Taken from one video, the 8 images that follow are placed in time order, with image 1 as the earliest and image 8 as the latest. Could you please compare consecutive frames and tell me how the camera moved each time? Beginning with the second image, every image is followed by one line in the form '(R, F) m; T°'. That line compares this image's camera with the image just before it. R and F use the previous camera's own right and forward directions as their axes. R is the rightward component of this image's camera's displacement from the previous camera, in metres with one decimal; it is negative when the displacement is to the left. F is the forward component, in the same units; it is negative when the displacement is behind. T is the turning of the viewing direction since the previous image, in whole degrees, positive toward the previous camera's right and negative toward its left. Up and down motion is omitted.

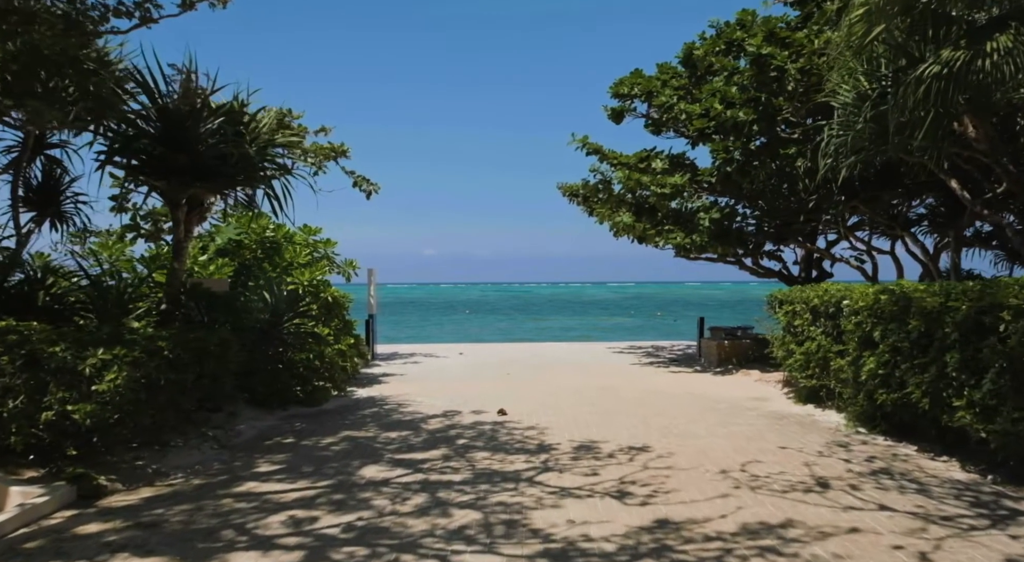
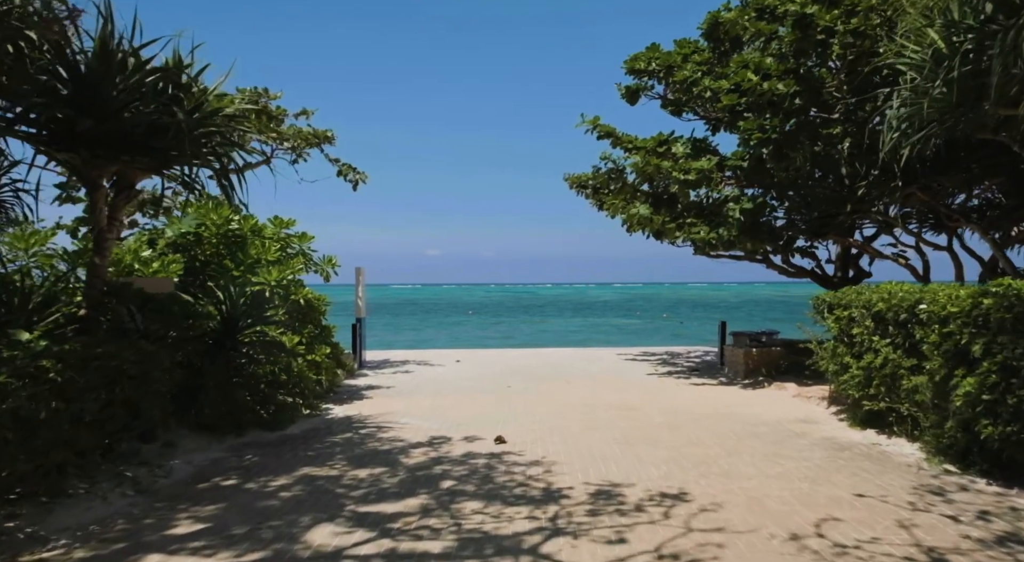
(0.0, +1.6) m; 0°
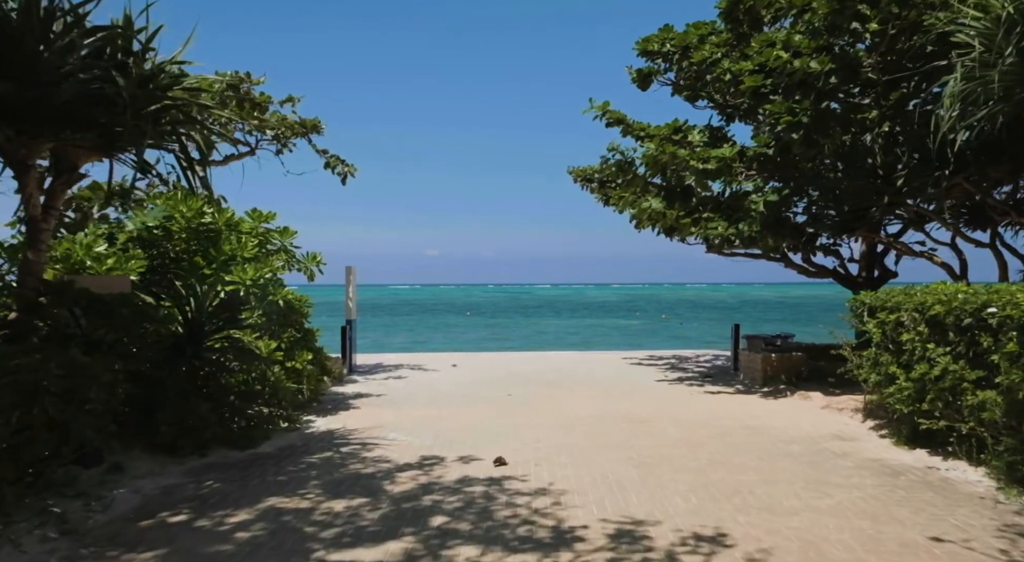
(0.0, +1.0) m; 0°
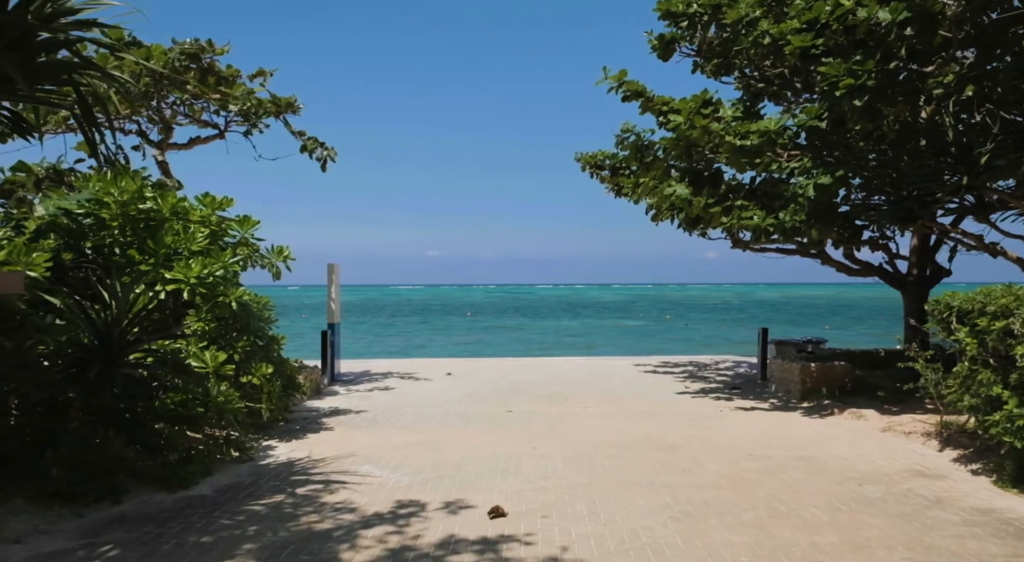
(0.0, +1.6) m; 0°
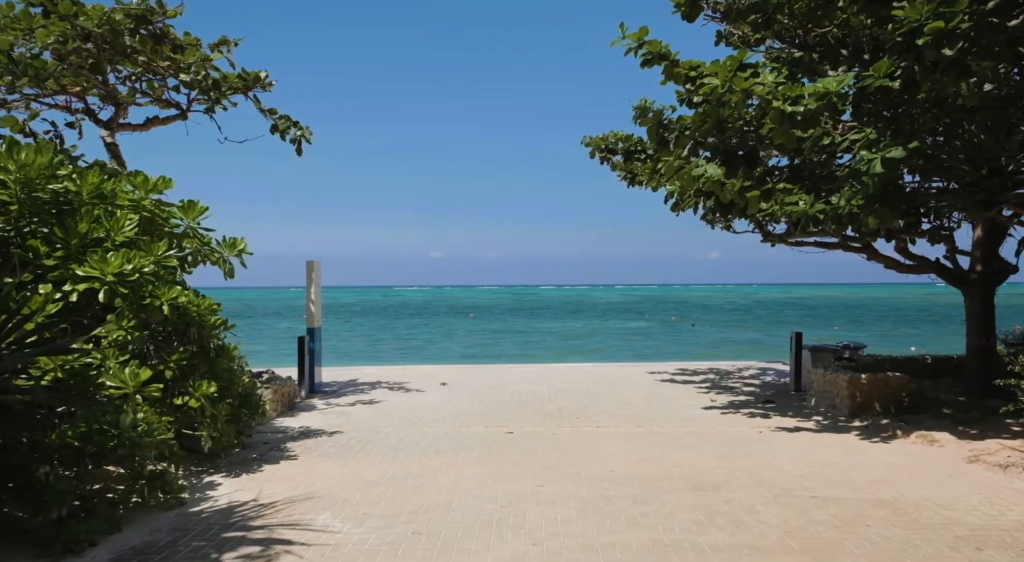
(0.0, +1.5) m; 0°
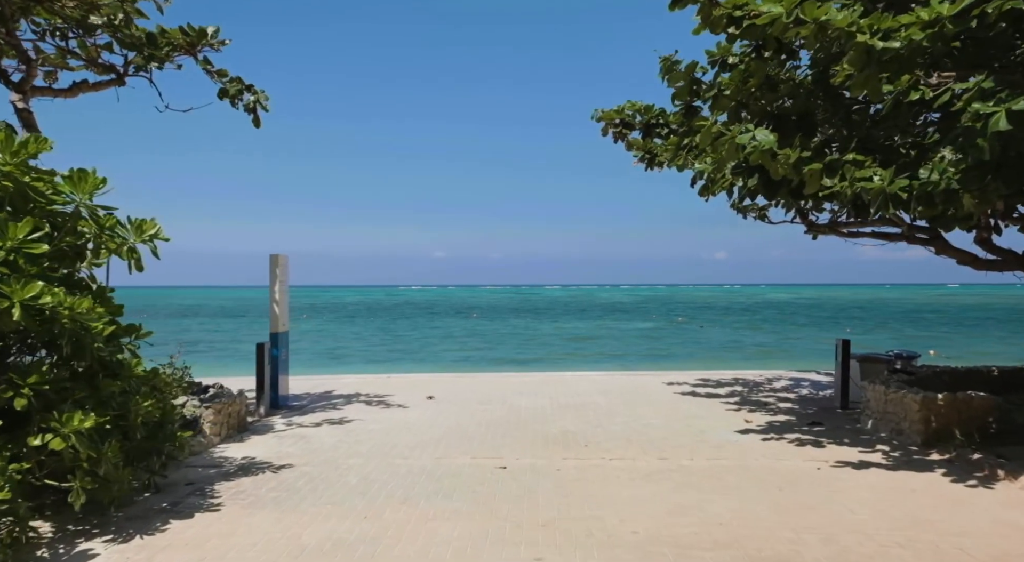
(+0.1, +1.8) m; 0°
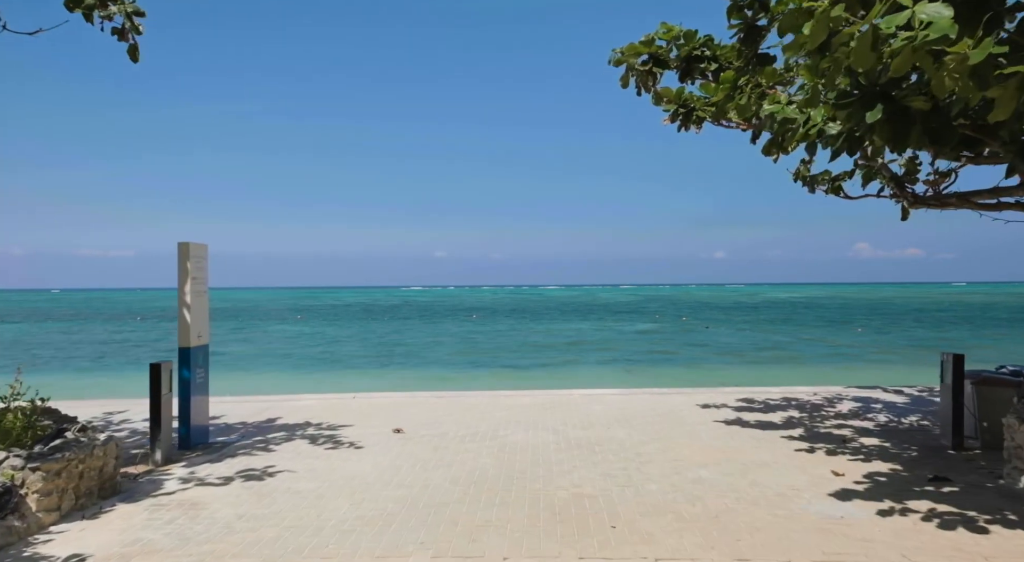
(+0.1, +2.8) m; 0°
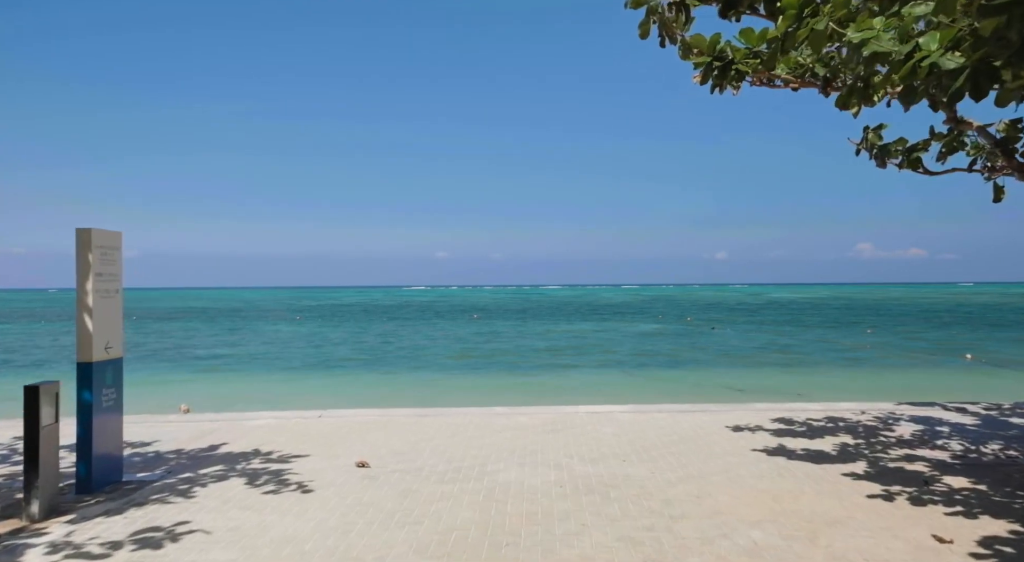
(+0.1, +1.7) m; 0°
